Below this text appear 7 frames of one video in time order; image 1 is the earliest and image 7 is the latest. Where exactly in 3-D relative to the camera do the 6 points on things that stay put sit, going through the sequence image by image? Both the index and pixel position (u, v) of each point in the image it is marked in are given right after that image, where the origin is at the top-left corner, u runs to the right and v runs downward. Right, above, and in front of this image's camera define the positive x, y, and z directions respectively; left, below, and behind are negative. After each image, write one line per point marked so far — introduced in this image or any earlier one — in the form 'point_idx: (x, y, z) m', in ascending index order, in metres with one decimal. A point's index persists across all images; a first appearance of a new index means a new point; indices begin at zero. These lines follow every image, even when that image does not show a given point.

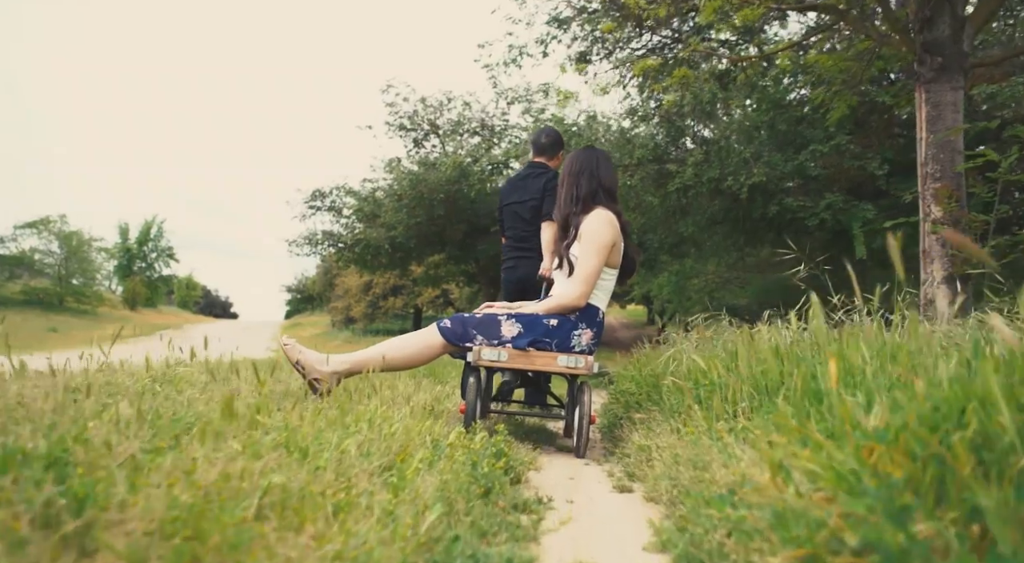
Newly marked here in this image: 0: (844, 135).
0: (+5.0, +2.2, +10.5) m
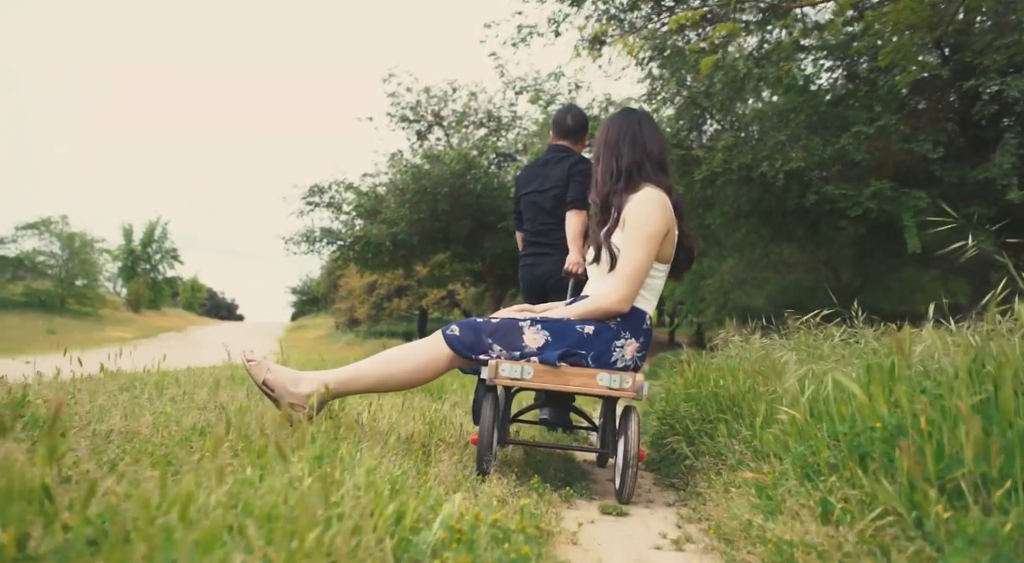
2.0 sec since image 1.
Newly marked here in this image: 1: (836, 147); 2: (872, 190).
0: (+5.1, +2.3, +9.4) m
1: (+4.5, +1.9, +9.6) m
2: (+4.9, +1.3, +9.5) m
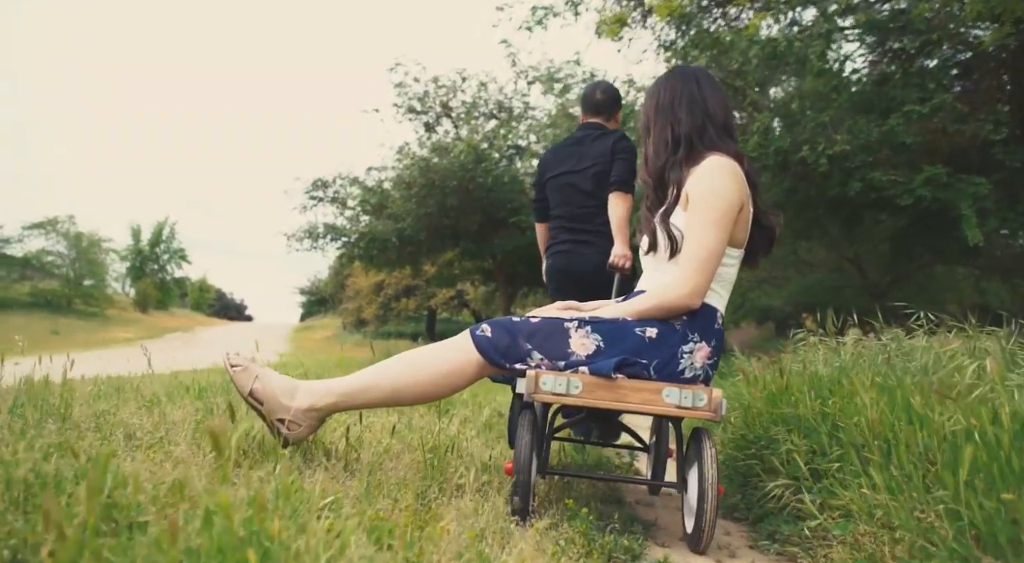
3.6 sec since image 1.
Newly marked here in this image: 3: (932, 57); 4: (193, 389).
0: (+5.3, +2.3, +8.5) m
1: (+4.7, +1.9, +8.7) m
2: (+5.1, +1.3, +8.6) m
3: (+5.4, +2.9, +9.0) m
4: (-2.1, -0.7, +4.6) m
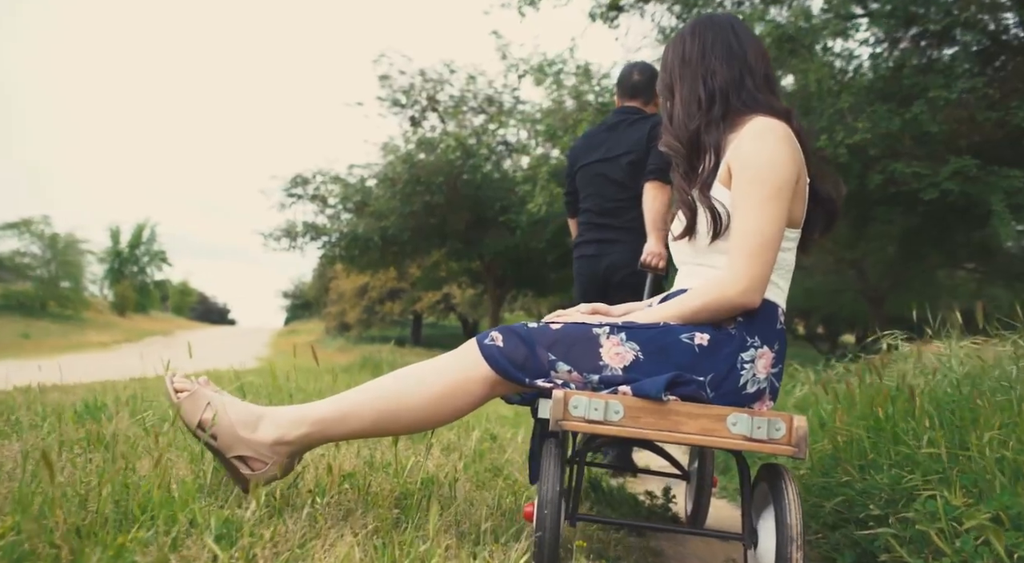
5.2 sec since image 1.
0: (+5.2, +2.3, +7.9) m
1: (+4.6, +1.9, +8.1) m
2: (+5.0, +1.3, +7.9) m
3: (+5.3, +2.9, +8.4) m
4: (-2.1, -0.7, +3.8) m
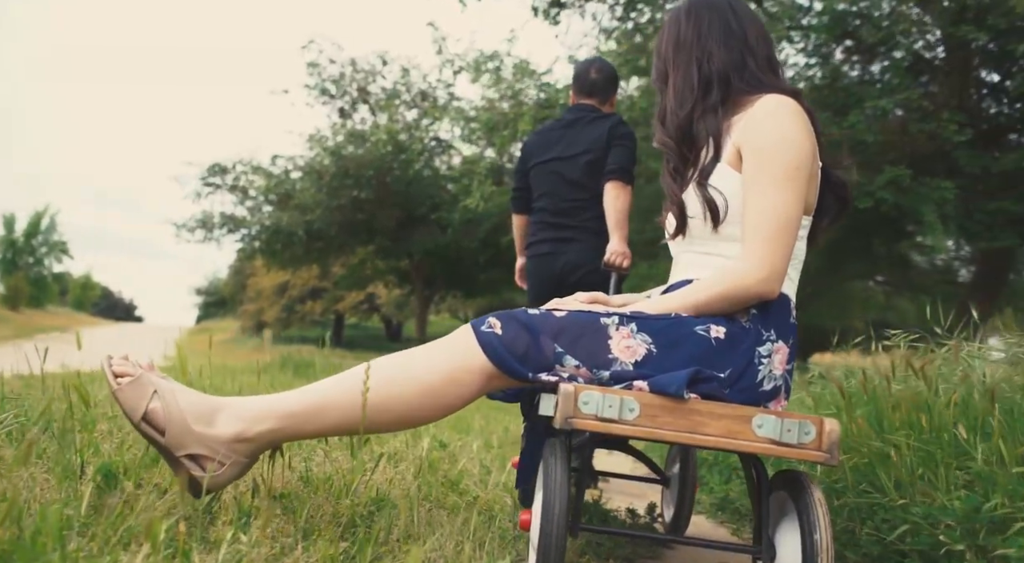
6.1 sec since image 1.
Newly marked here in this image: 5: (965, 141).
0: (+4.6, +2.2, +8.0) m
1: (+3.9, +1.8, +8.2) m
2: (+4.3, +1.2, +8.1) m
3: (+4.6, +2.8, +8.6) m
4: (-2.4, -0.5, +3.2) m
5: (+5.3, +1.6, +8.2) m
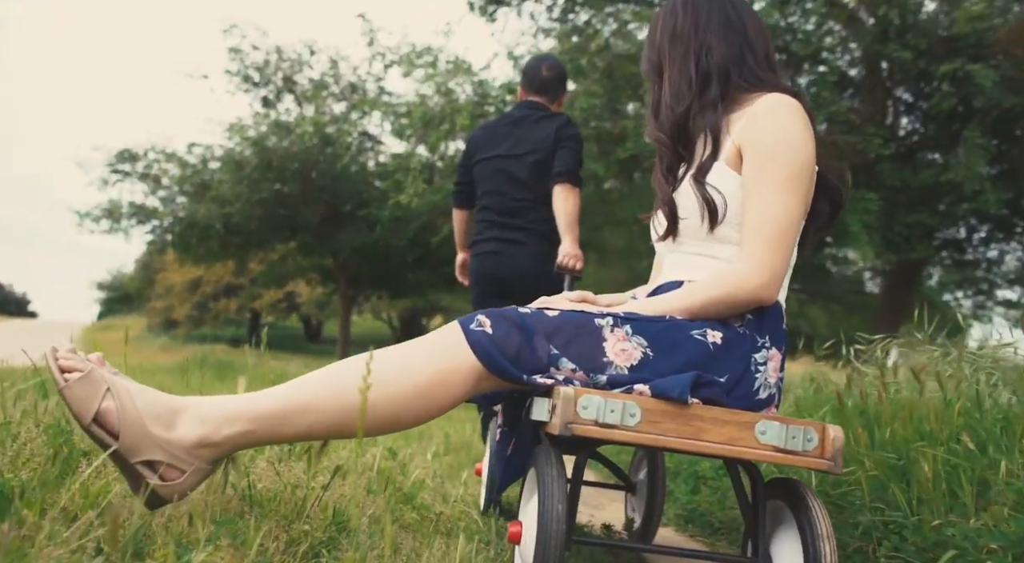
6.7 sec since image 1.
0: (+3.8, +2.1, +8.3) m
1: (+3.1, +1.7, +8.4) m
2: (+3.6, +1.1, +8.3) m
3: (+3.9, +2.7, +8.9) m
4: (-2.6, -0.5, +2.7) m
5: (+4.5, +1.5, +8.5) m
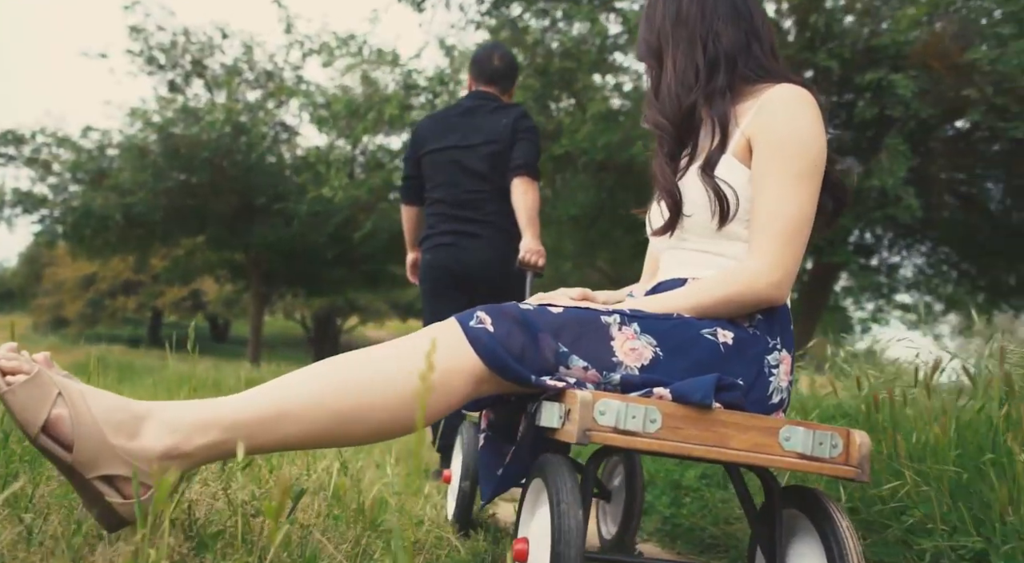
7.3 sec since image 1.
0: (+3.0, +2.1, +8.5) m
1: (+2.3, +1.7, +8.4) m
2: (+2.8, +1.1, +8.4) m
3: (+3.0, +2.7, +9.0) m
4: (-2.7, -0.4, +2.1) m
5: (+3.7, +1.5, +8.8) m
